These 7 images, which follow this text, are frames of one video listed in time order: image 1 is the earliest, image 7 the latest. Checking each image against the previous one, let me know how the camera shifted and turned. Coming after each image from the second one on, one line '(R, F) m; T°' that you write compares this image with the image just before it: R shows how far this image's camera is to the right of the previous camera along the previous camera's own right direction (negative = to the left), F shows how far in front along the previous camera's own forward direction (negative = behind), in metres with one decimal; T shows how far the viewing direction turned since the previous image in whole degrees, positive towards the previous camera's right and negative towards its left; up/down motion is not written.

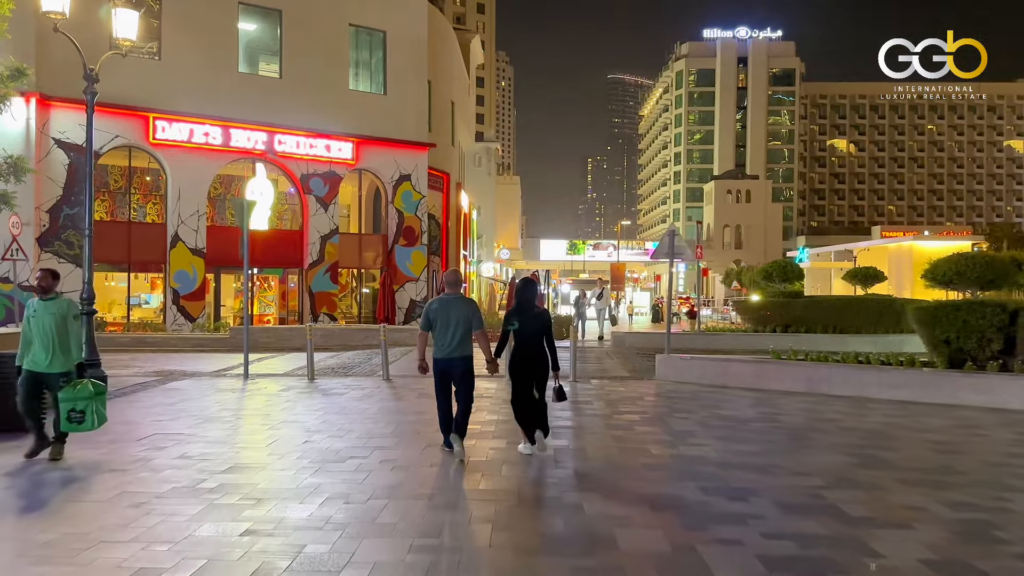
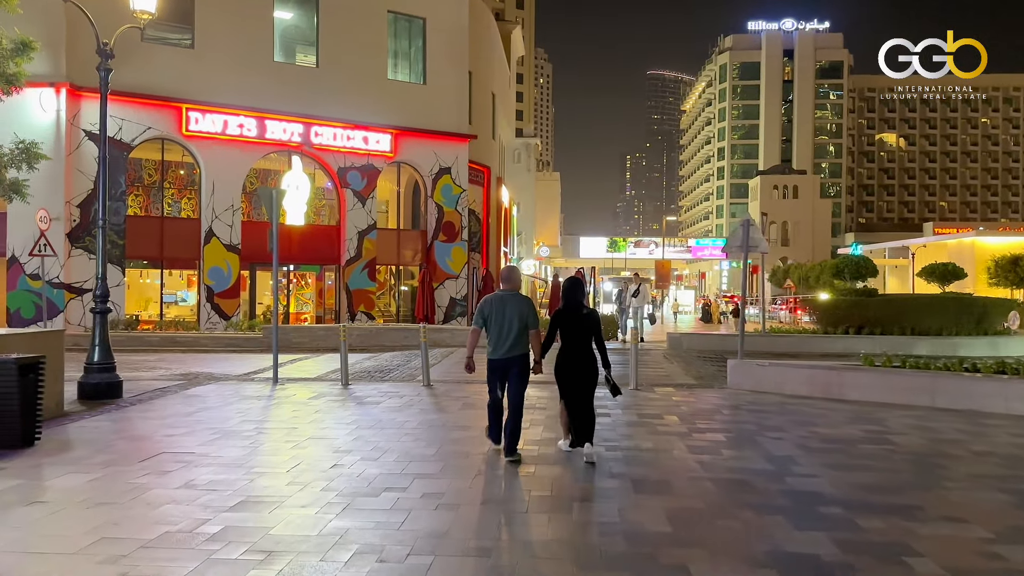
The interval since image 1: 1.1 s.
(-0.2, +1.3) m; -3°
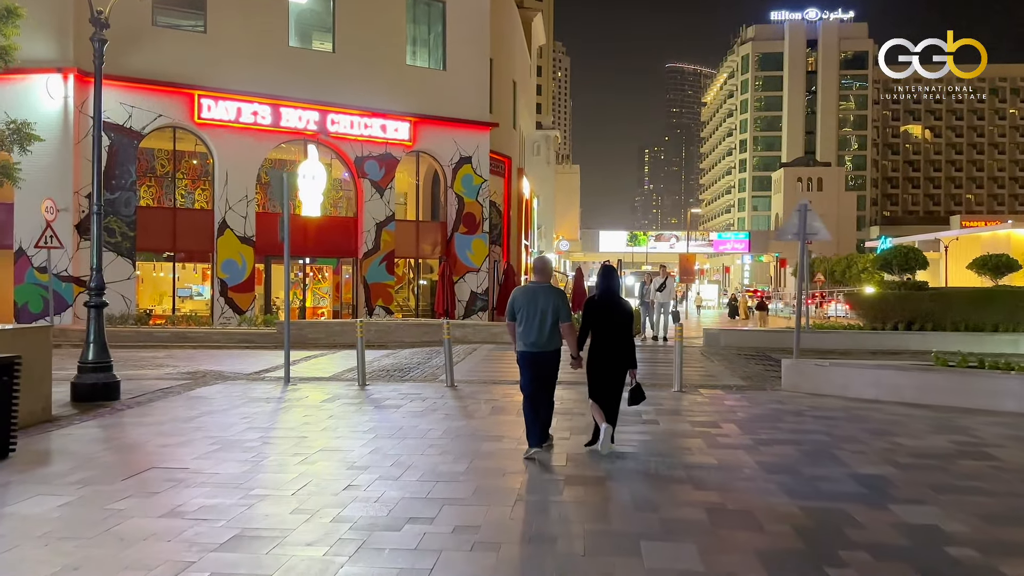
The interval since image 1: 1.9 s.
(-0.2, +1.0) m; -1°
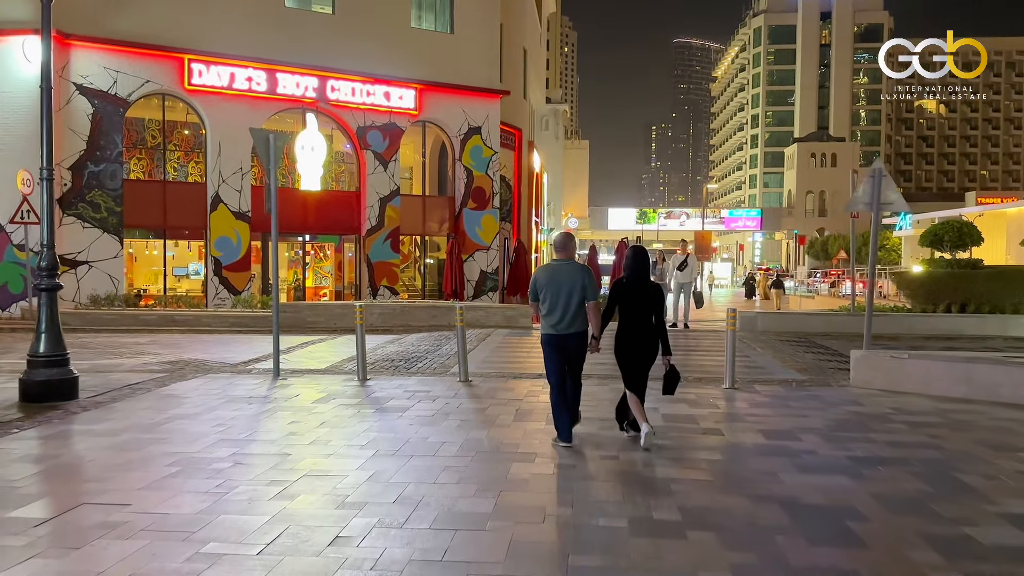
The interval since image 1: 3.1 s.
(-0.2, +1.5) m; 0°
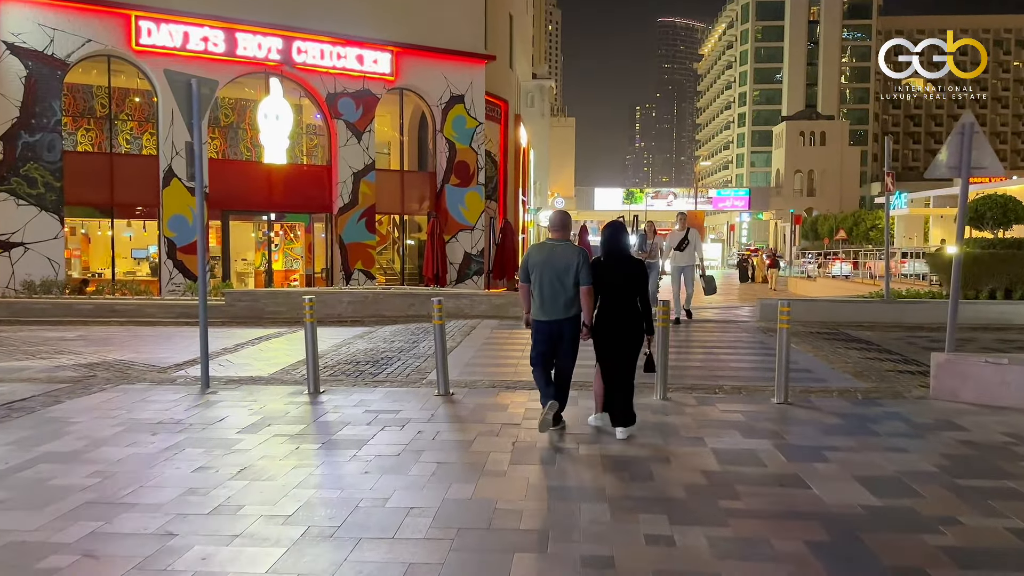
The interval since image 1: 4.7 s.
(-0.1, +2.0) m; +1°
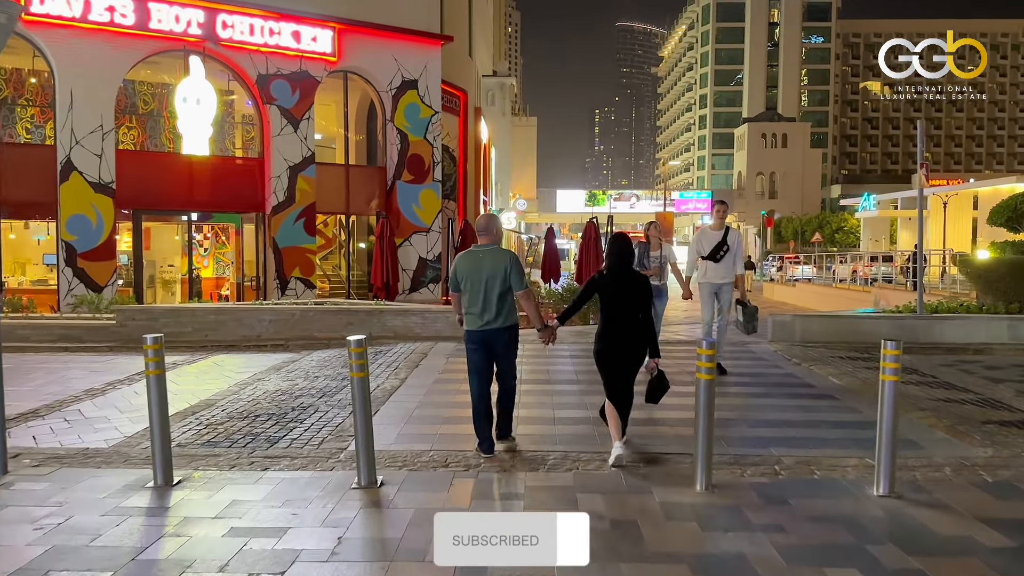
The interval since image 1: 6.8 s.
(0.0, +2.5) m; +3°
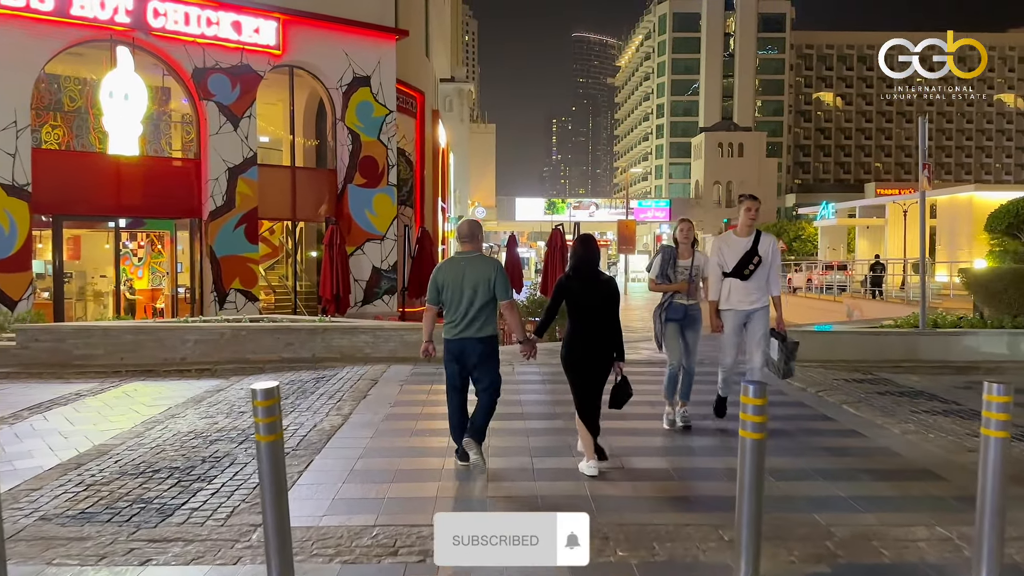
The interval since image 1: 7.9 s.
(-0.1, +1.3) m; +3°
